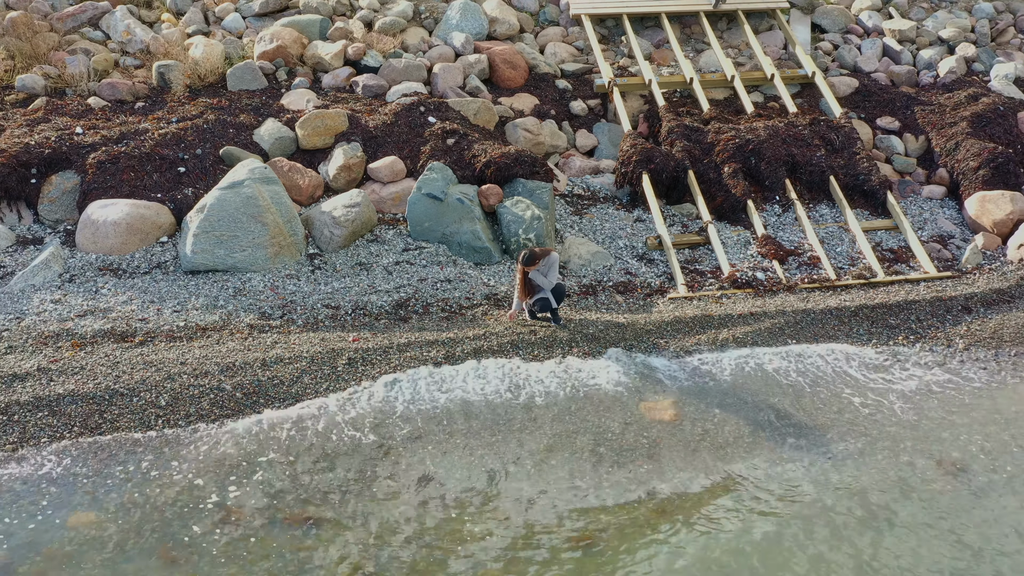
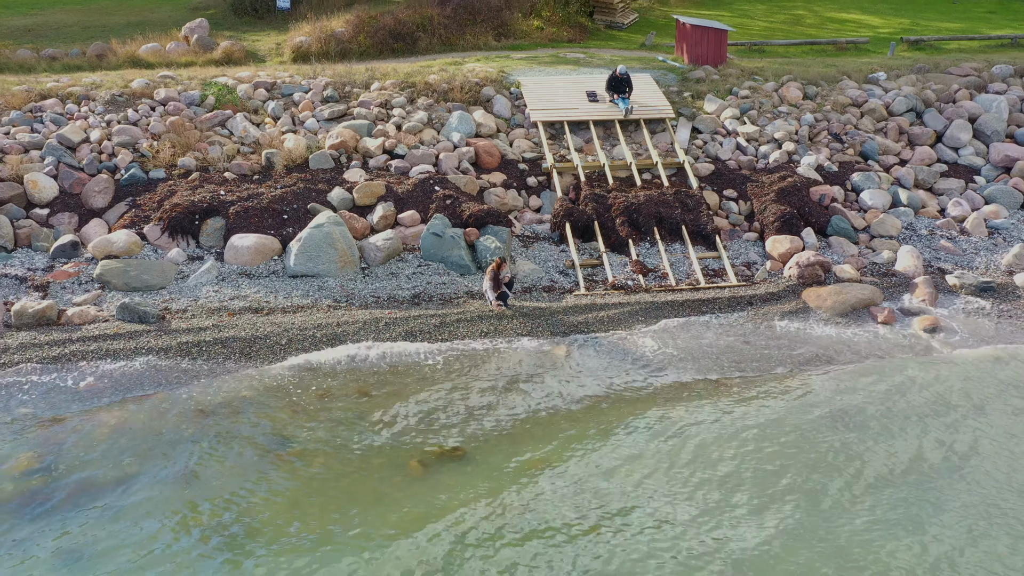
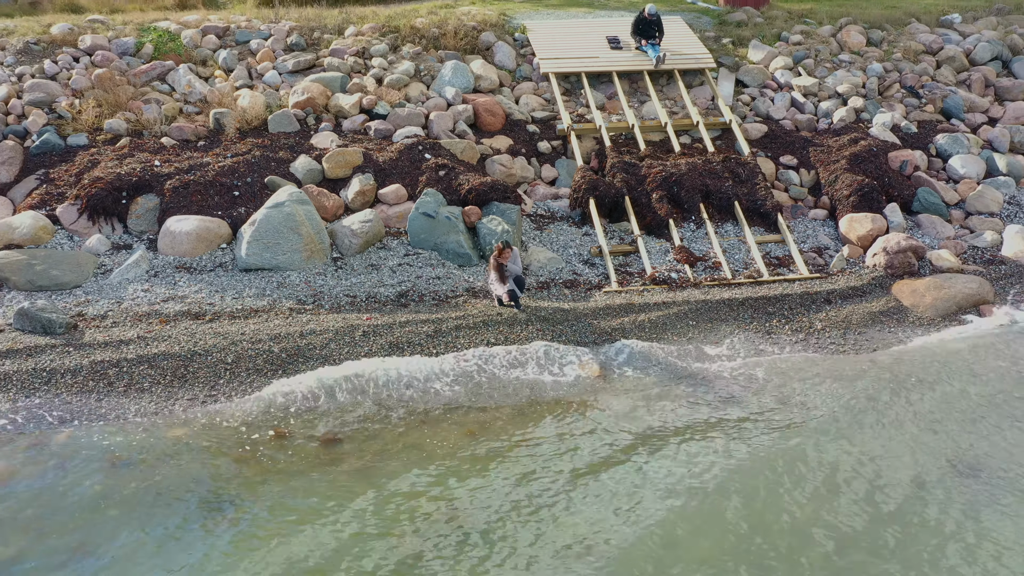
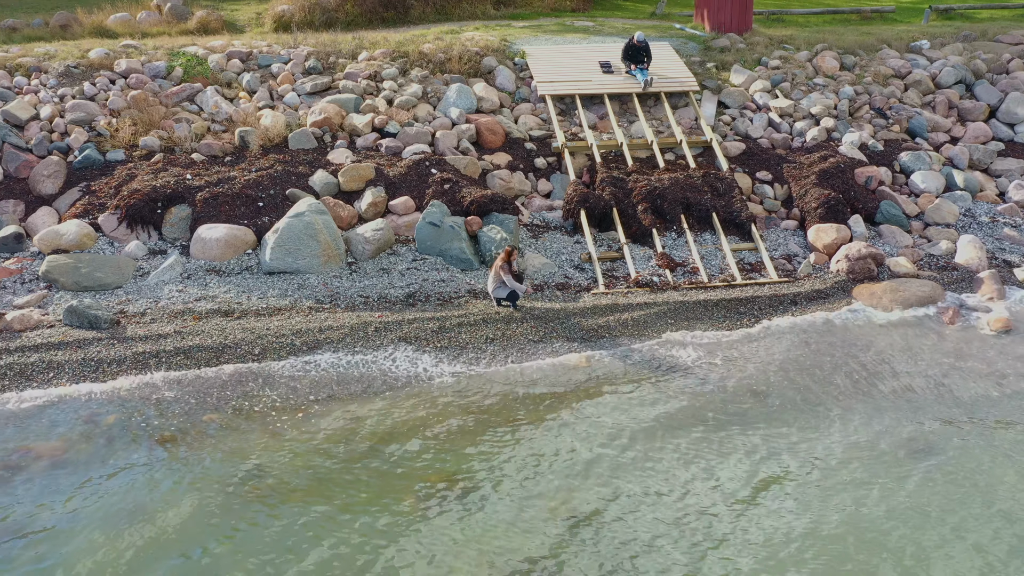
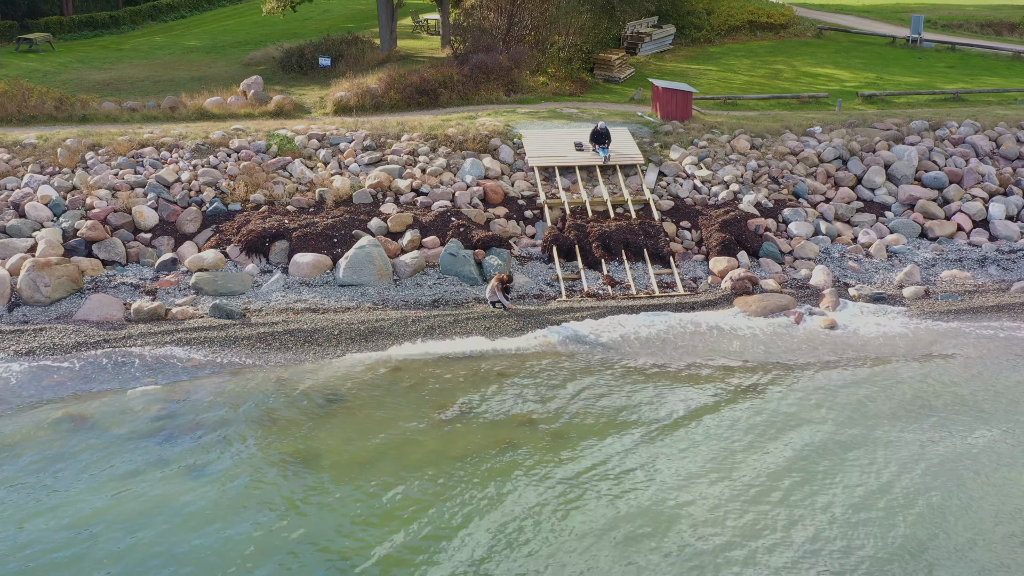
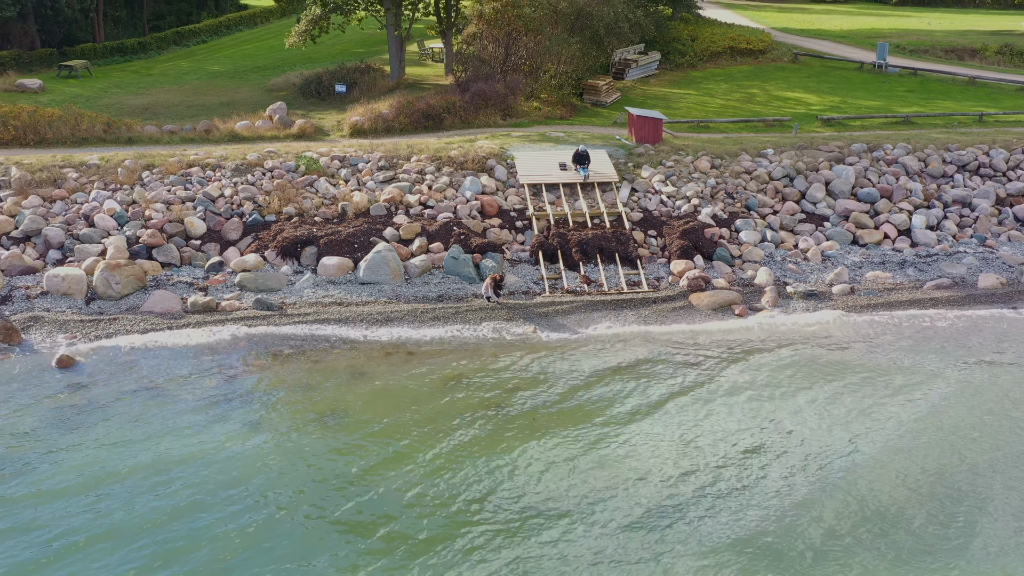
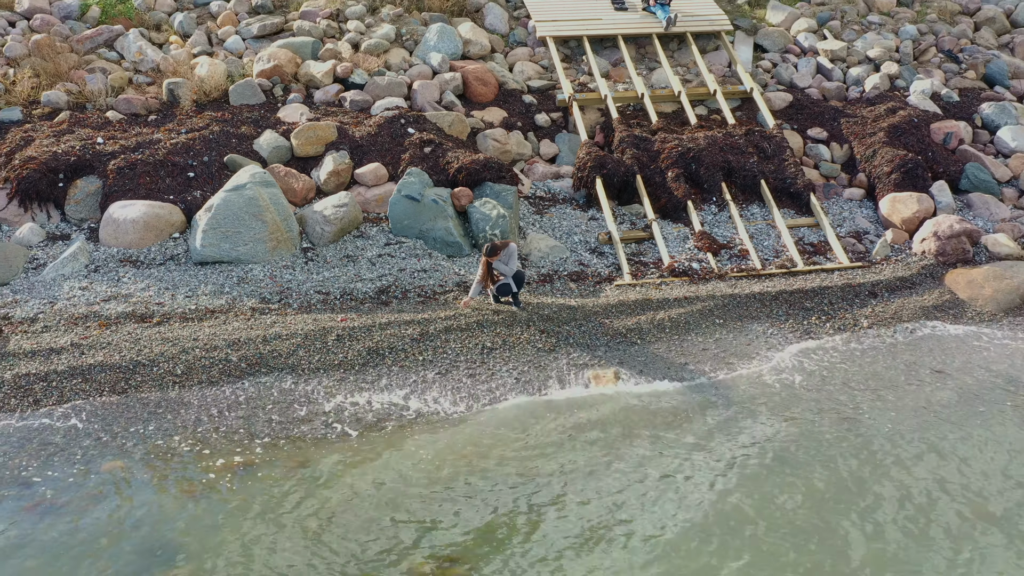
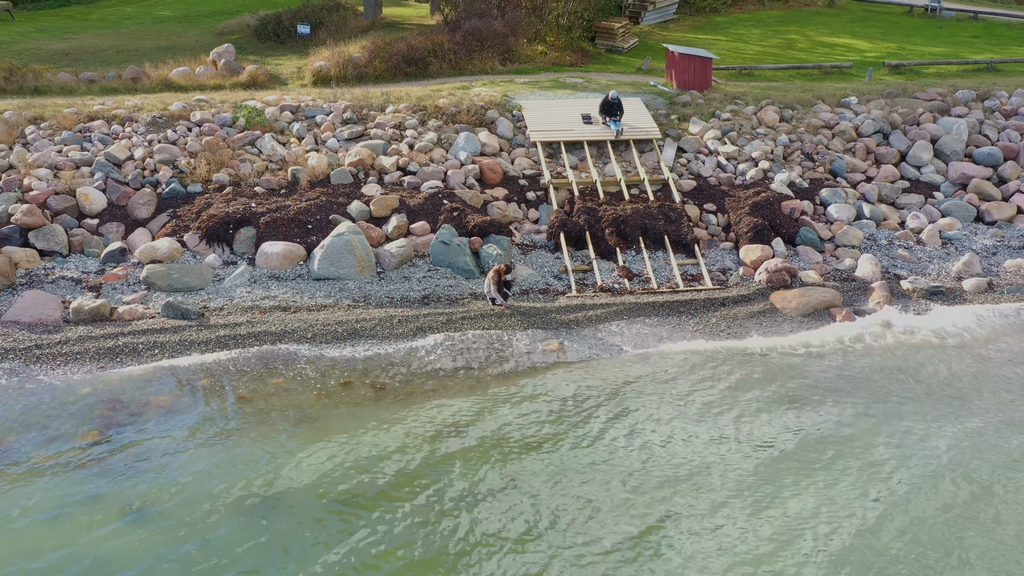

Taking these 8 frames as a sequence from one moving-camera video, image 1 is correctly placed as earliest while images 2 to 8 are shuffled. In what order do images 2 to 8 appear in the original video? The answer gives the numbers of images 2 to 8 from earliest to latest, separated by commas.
7, 3, 4, 2, 8, 5, 6
